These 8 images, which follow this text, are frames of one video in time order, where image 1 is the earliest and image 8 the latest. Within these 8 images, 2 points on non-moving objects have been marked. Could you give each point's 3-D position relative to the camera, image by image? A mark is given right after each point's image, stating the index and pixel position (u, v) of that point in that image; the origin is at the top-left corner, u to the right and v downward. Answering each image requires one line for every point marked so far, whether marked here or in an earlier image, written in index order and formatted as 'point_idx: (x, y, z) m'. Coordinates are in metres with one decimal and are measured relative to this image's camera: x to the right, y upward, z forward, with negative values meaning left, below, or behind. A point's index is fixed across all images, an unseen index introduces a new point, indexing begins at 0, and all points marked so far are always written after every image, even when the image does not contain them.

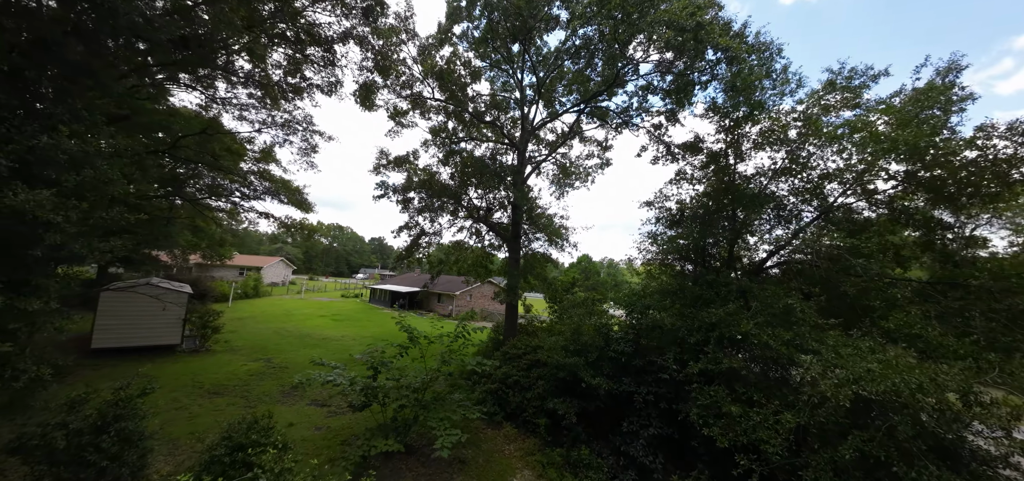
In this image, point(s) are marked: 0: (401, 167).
0: (-4.1, +2.7, +13.1) m
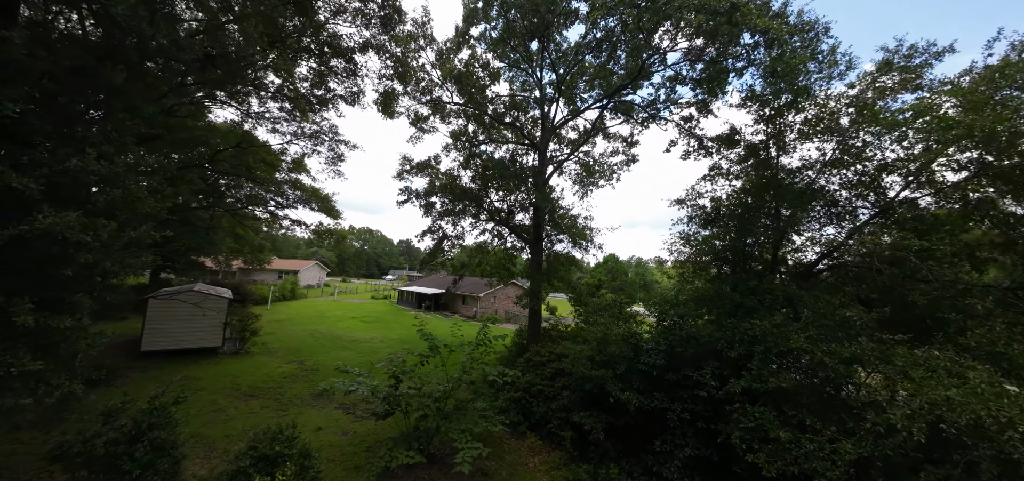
0: (-3.3, +2.5, +13.1) m
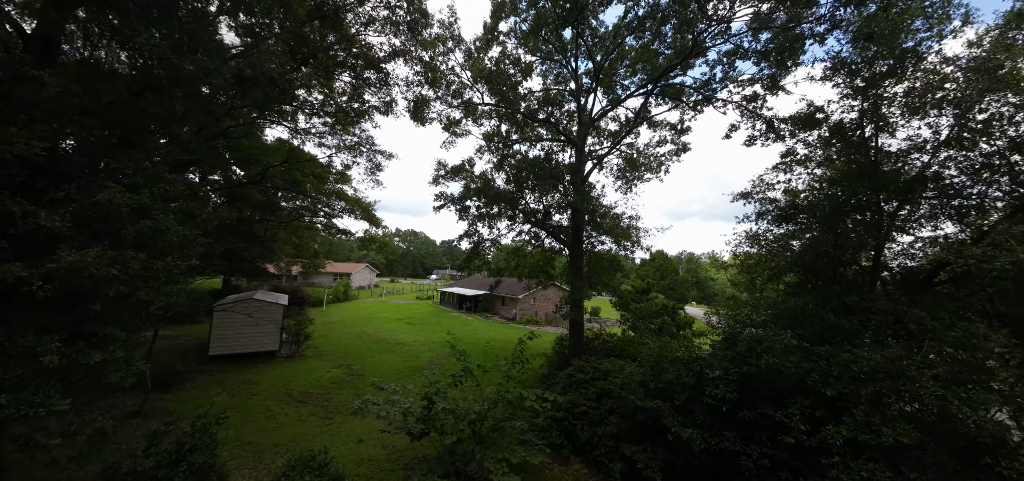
0: (-2.0, +2.4, +12.8) m
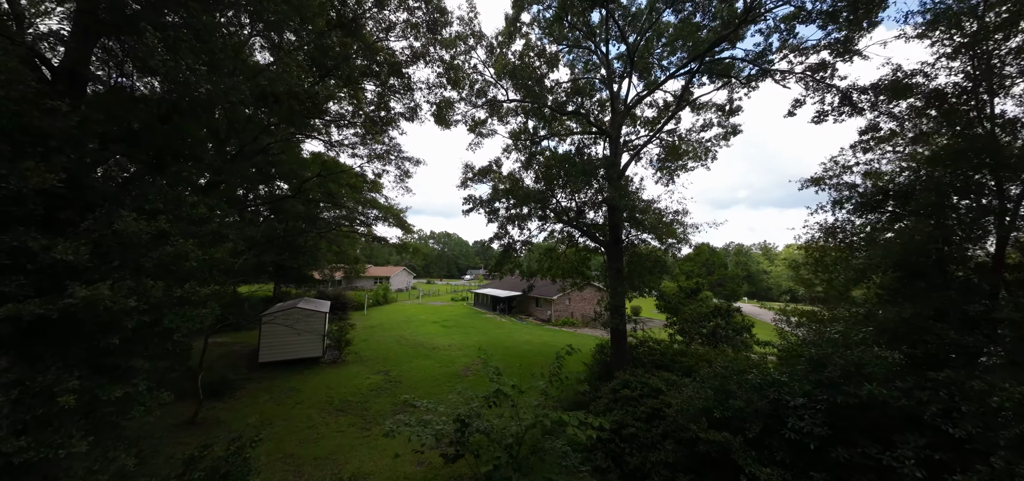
0: (-0.9, +2.2, +12.4) m
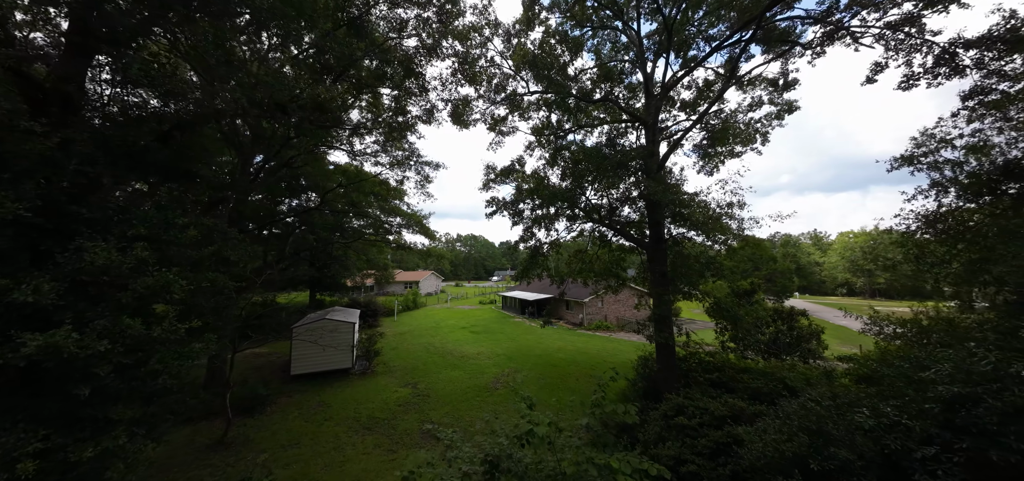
0: (-0.1, +2.1, +11.7) m
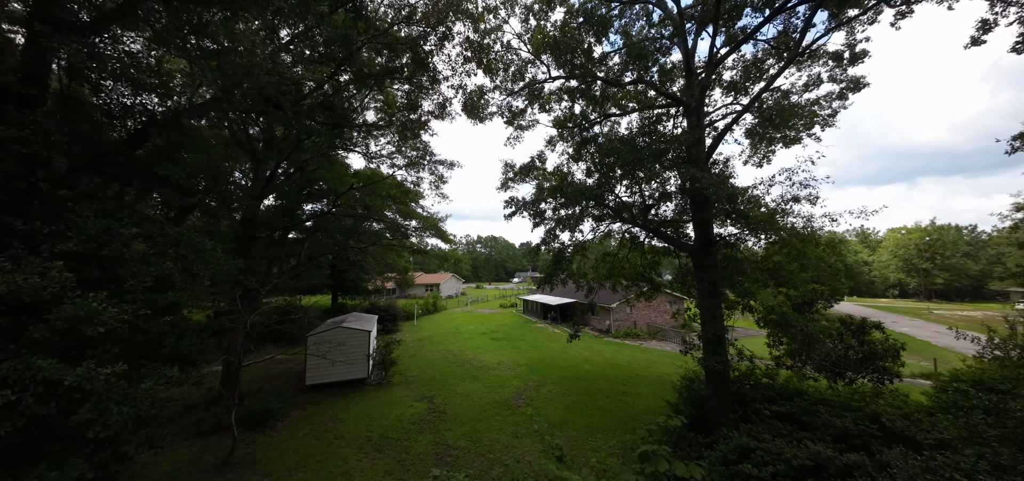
0: (+0.5, +2.0, +10.8) m
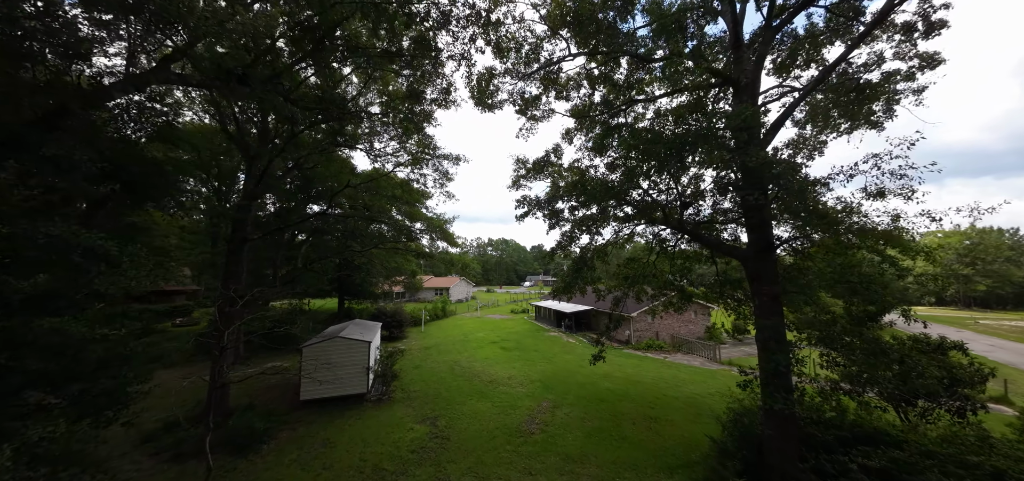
0: (+0.9, +1.9, +9.7) m
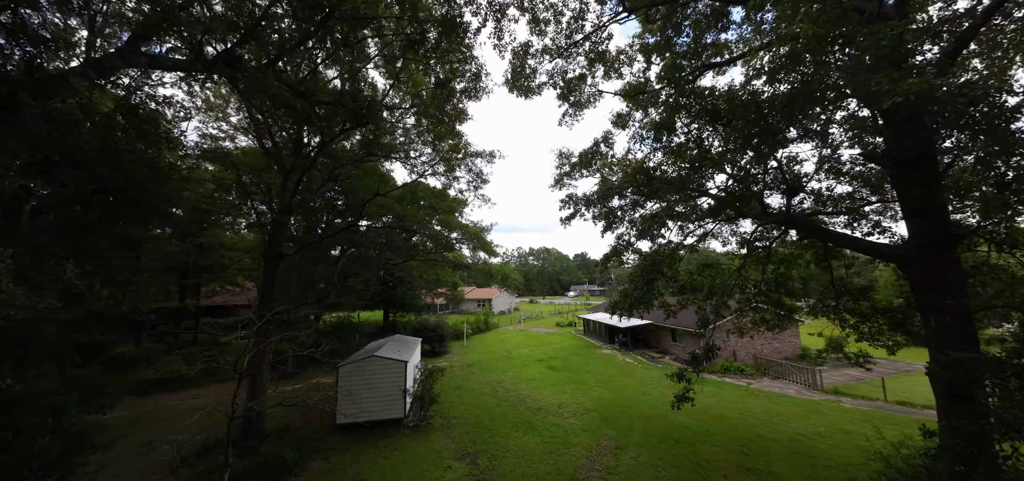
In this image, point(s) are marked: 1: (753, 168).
0: (+1.9, +1.8, +8.3) m
1: (+3.8, +1.1, +5.5) m
